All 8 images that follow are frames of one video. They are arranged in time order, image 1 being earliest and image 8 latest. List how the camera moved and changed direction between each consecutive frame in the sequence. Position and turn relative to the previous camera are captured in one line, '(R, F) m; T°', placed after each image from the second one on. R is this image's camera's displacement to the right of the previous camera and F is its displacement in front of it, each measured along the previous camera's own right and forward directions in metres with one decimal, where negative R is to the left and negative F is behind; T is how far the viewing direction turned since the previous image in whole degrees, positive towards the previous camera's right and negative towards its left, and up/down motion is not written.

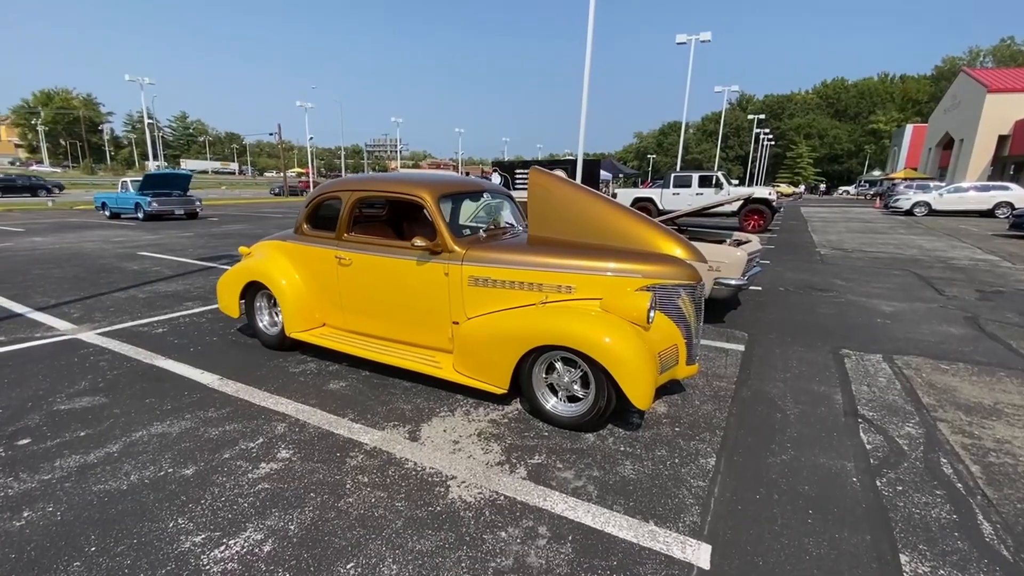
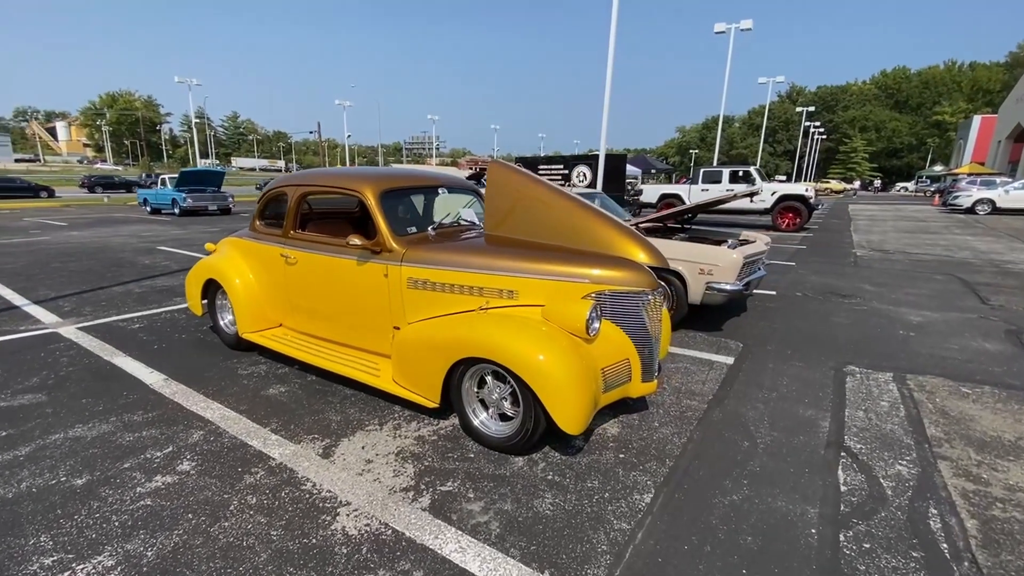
(+0.7, +0.4) m; -4°
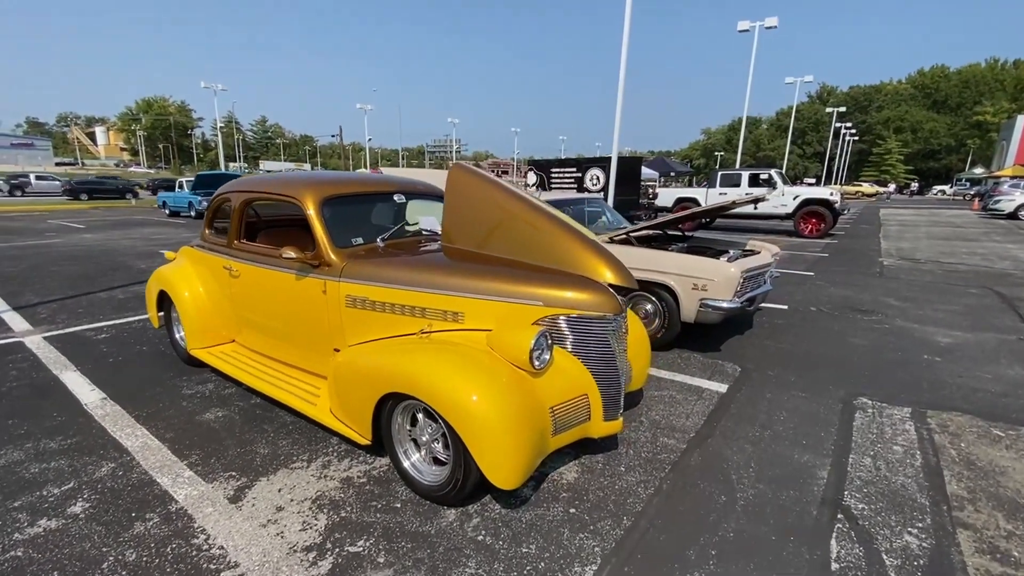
(+0.5, +0.4) m; -3°
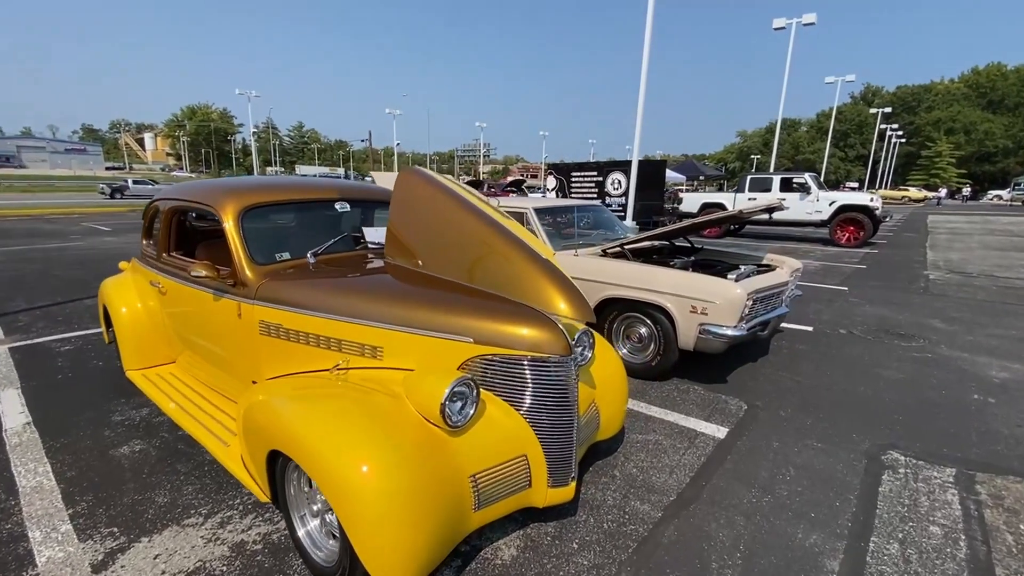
(+0.5, +0.5) m; -3°
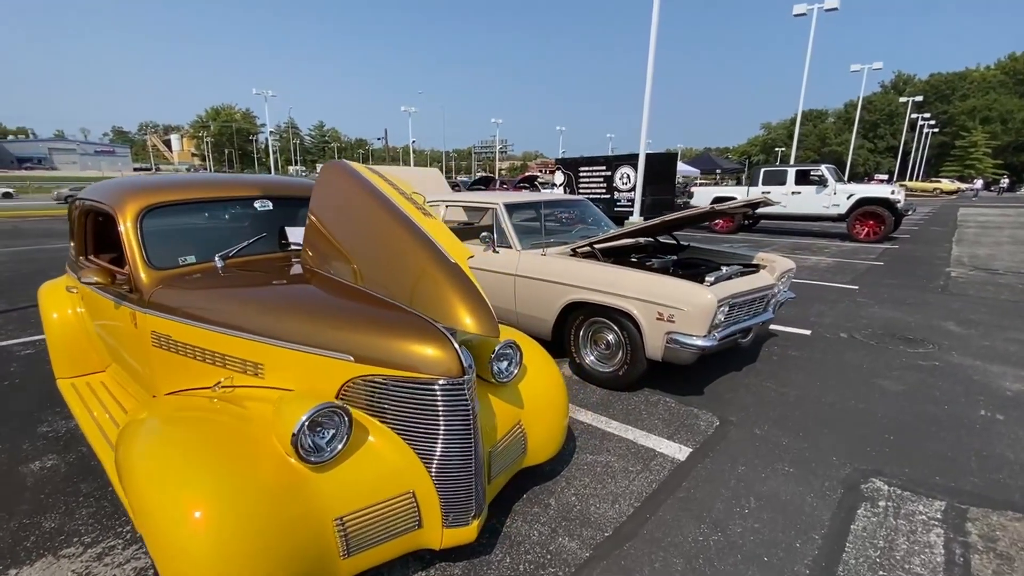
(+0.5, +0.3) m; -2°
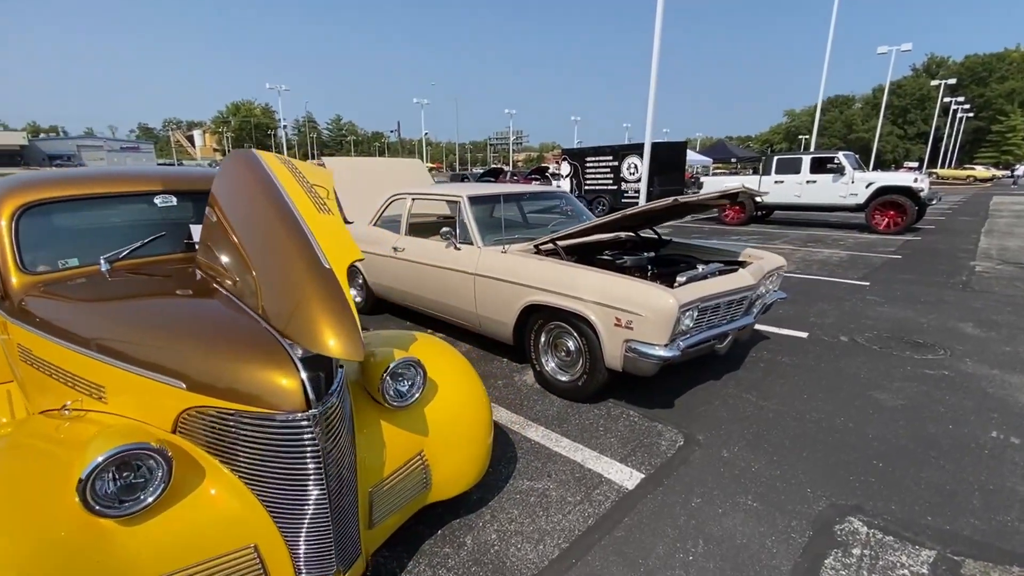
(+0.5, +0.4) m; -2°
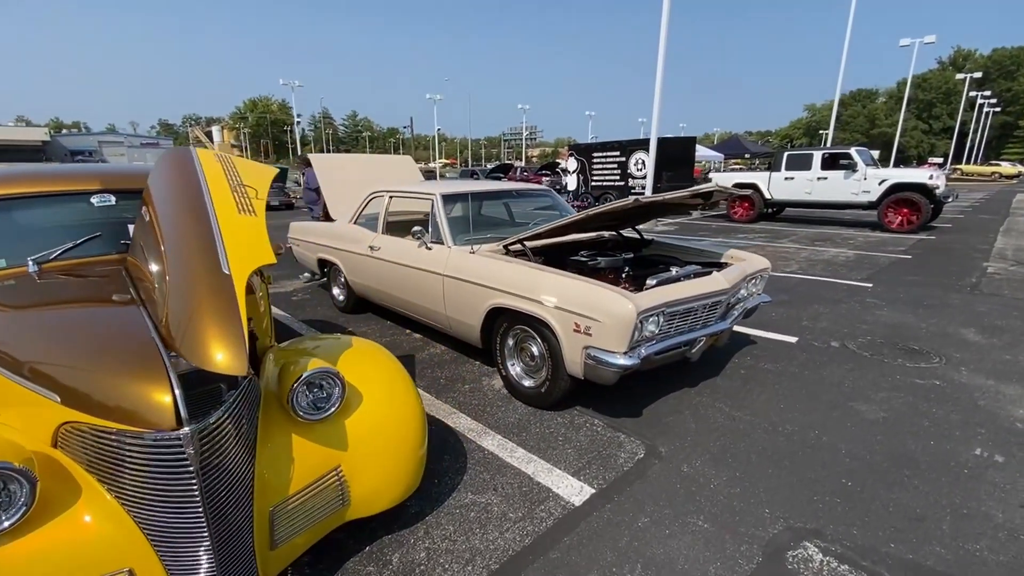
(+0.4, +0.1) m; -2°
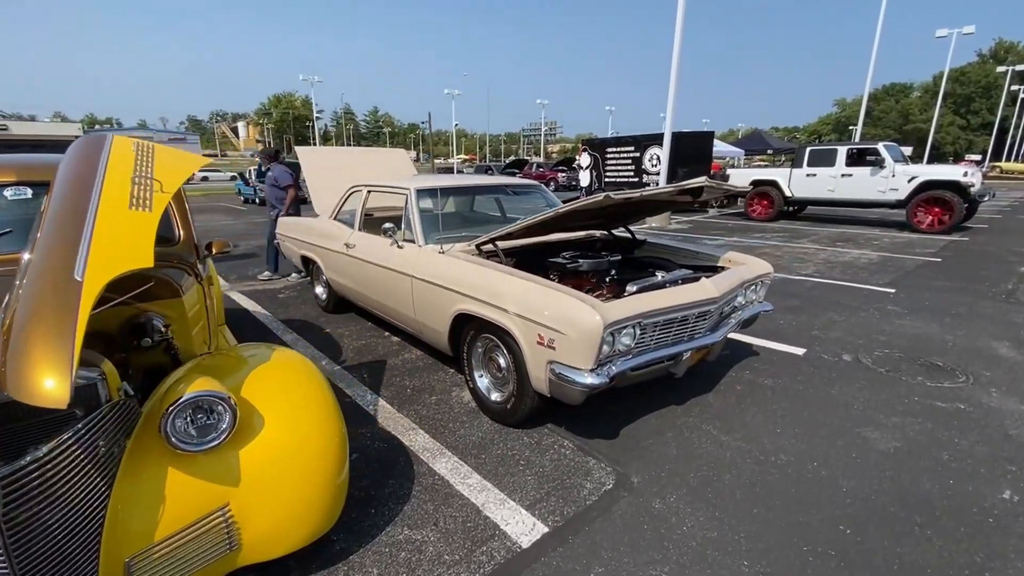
(+0.3, +0.3) m; -2°
